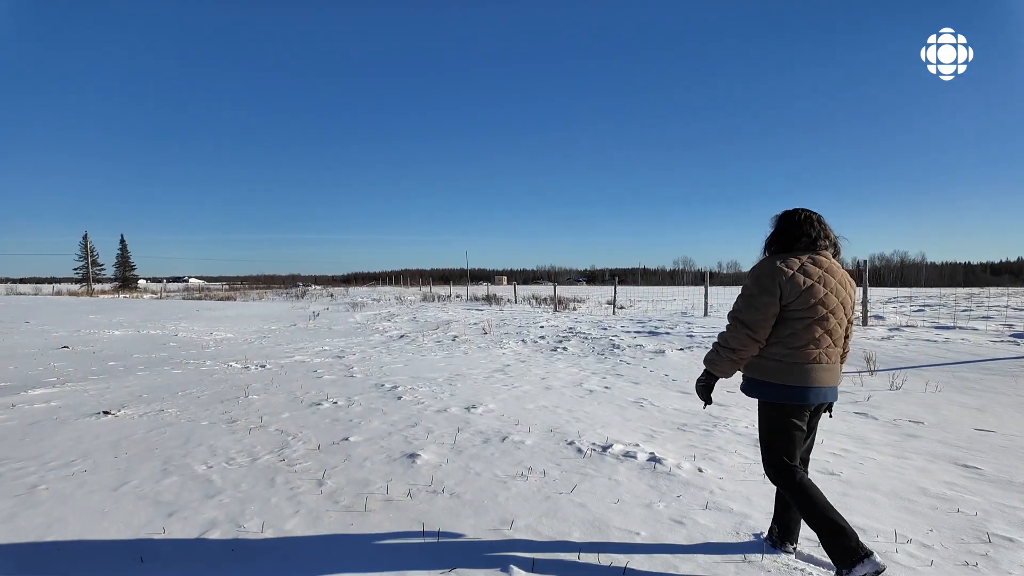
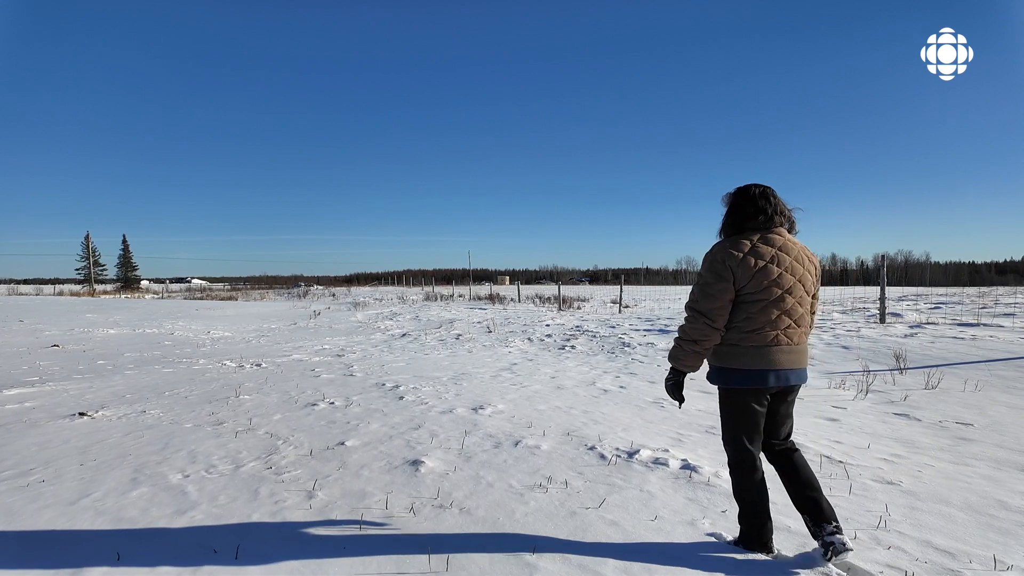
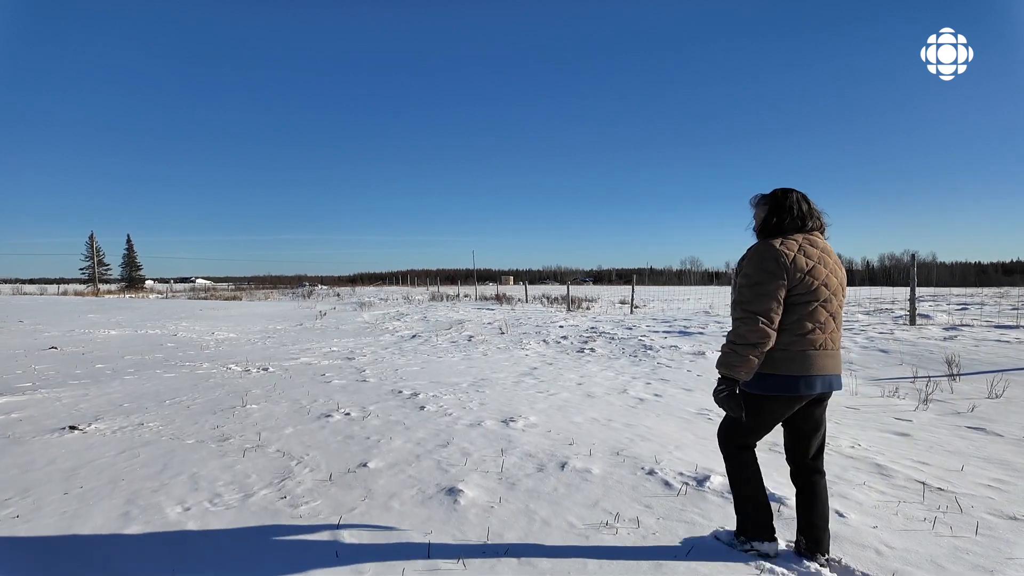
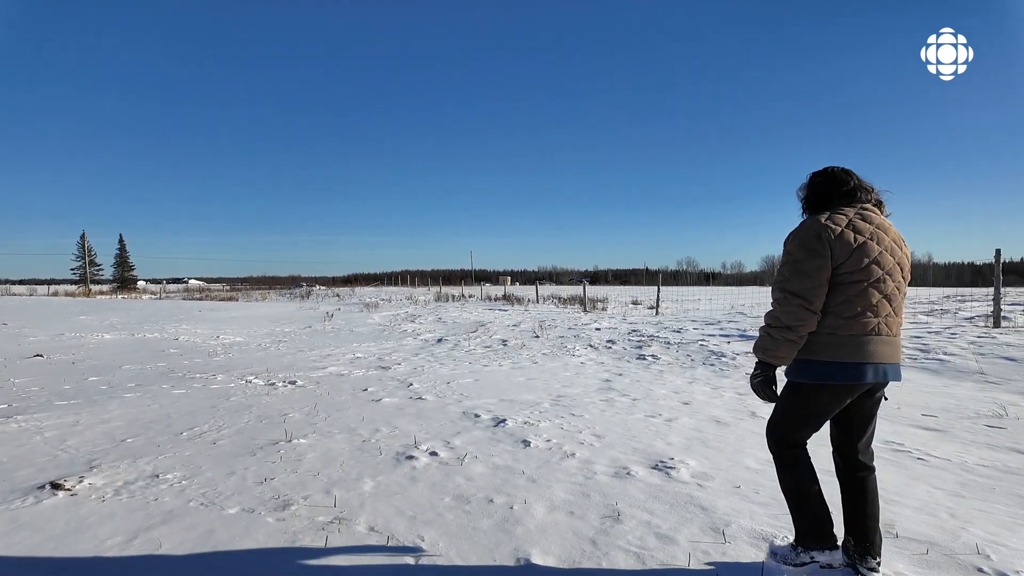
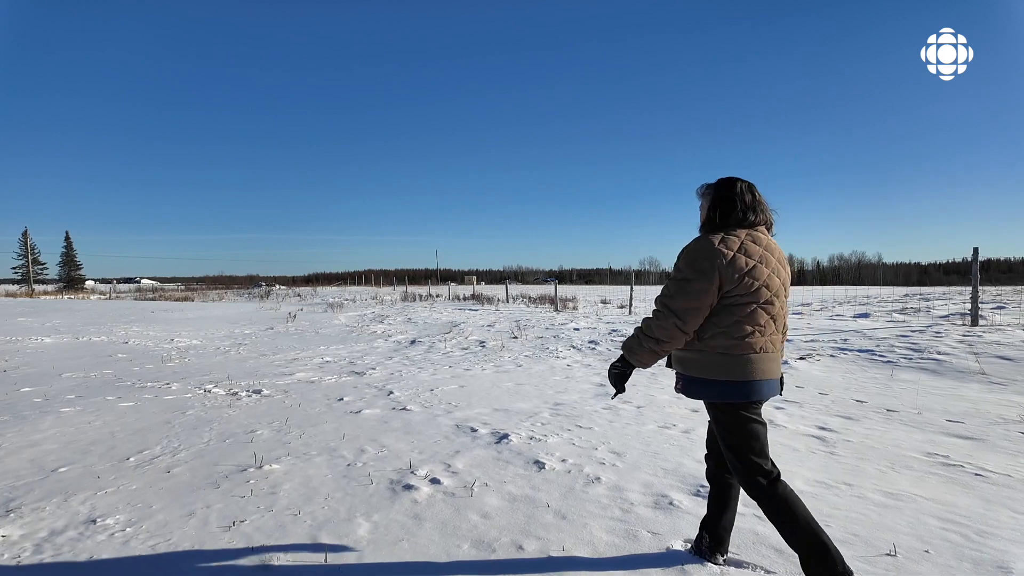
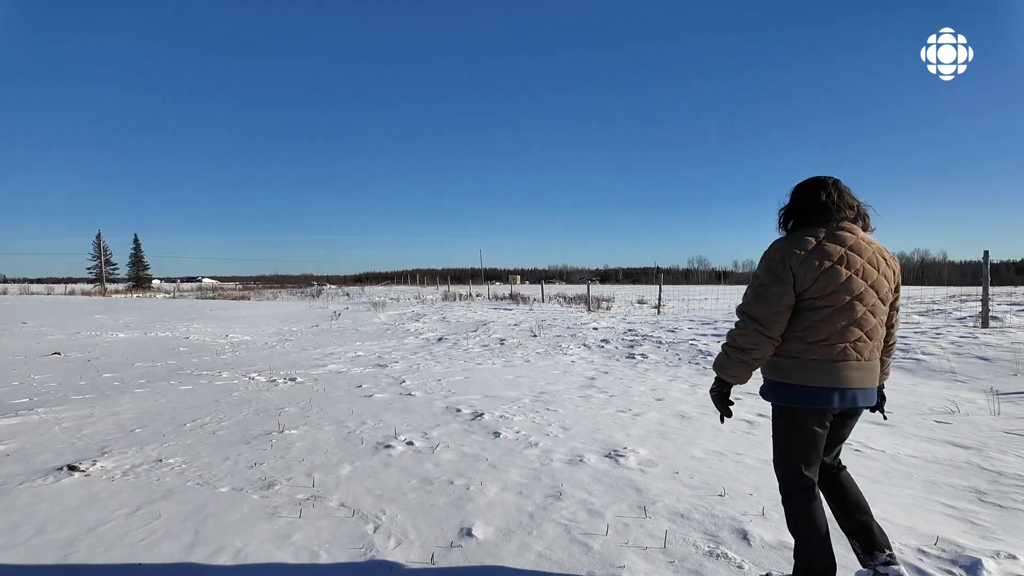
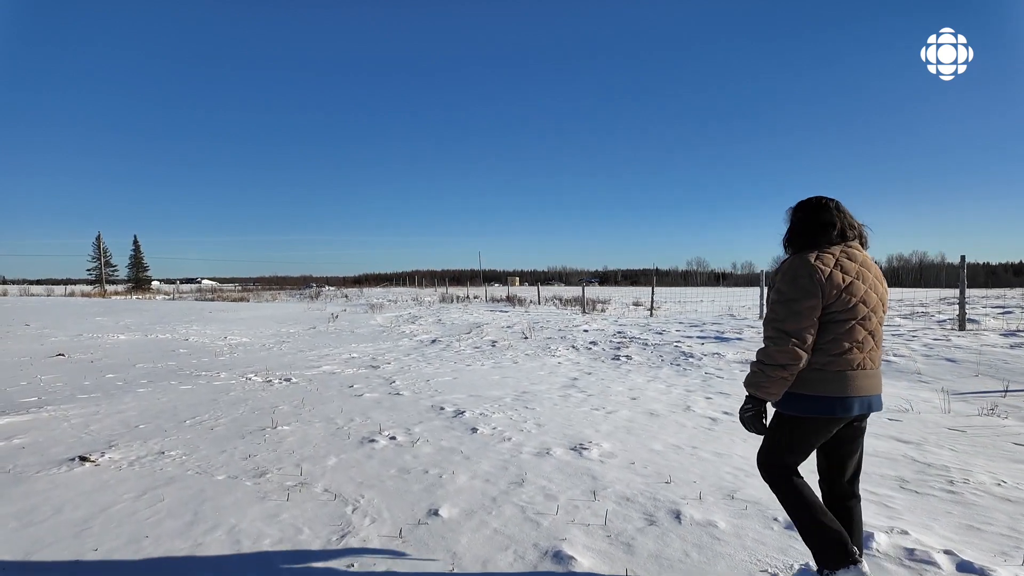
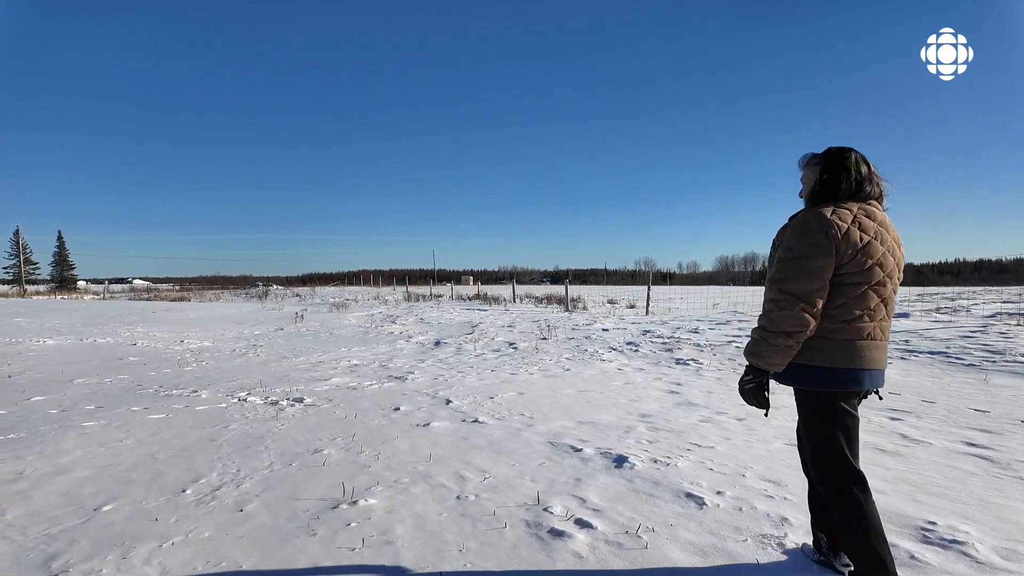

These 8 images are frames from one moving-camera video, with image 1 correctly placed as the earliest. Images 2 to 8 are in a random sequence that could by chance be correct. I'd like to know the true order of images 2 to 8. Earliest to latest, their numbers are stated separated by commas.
2, 3, 7, 6, 4, 5, 8
